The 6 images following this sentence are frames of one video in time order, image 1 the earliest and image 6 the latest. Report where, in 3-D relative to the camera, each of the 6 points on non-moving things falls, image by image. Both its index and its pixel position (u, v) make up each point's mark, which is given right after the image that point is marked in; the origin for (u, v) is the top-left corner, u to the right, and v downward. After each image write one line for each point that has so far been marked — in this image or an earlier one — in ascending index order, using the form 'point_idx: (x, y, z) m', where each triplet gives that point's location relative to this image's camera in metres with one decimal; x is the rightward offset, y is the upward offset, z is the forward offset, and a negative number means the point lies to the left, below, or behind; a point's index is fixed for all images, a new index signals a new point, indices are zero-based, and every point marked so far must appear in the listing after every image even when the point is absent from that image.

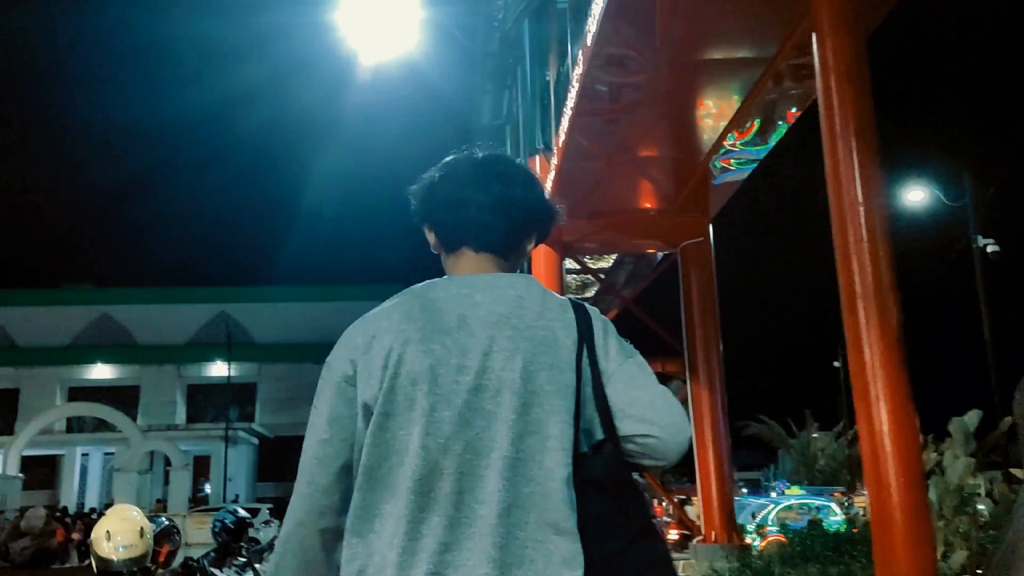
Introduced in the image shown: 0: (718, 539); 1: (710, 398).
0: (+2.0, -2.4, +8.4) m
1: (+2.0, -1.1, +8.6) m
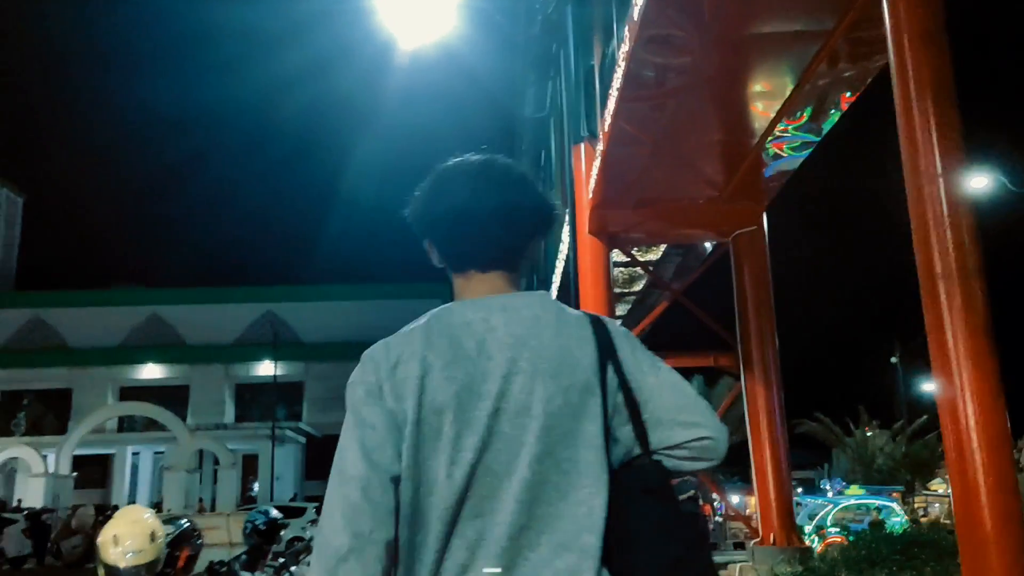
0: (+2.4, -2.3, +8.0) m
1: (+2.4, -1.0, +8.3) m
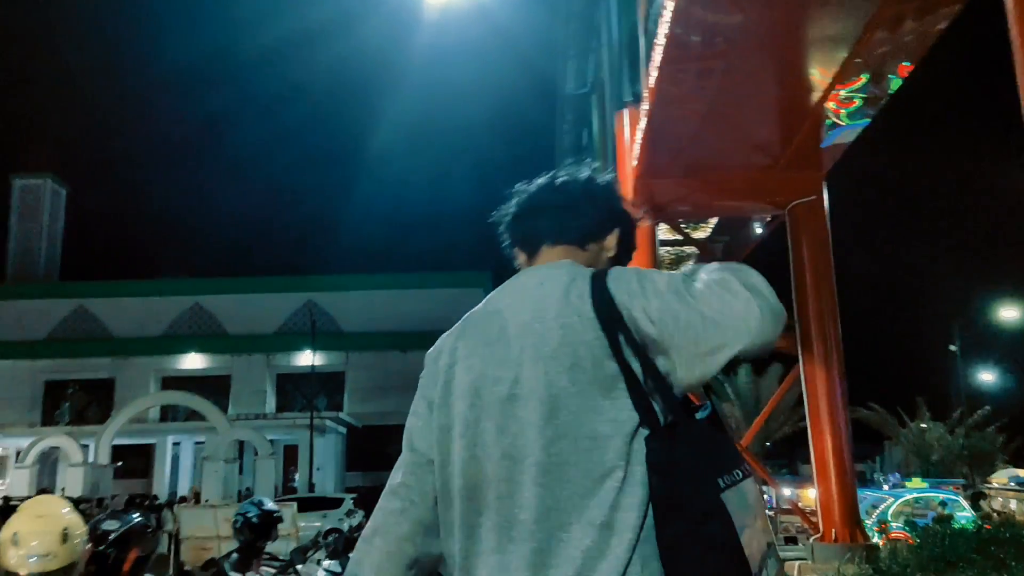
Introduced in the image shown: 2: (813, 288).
0: (+2.7, -2.1, +7.3) m
1: (+2.7, -0.8, +7.6) m
2: (+2.7, 0.0, +7.9) m
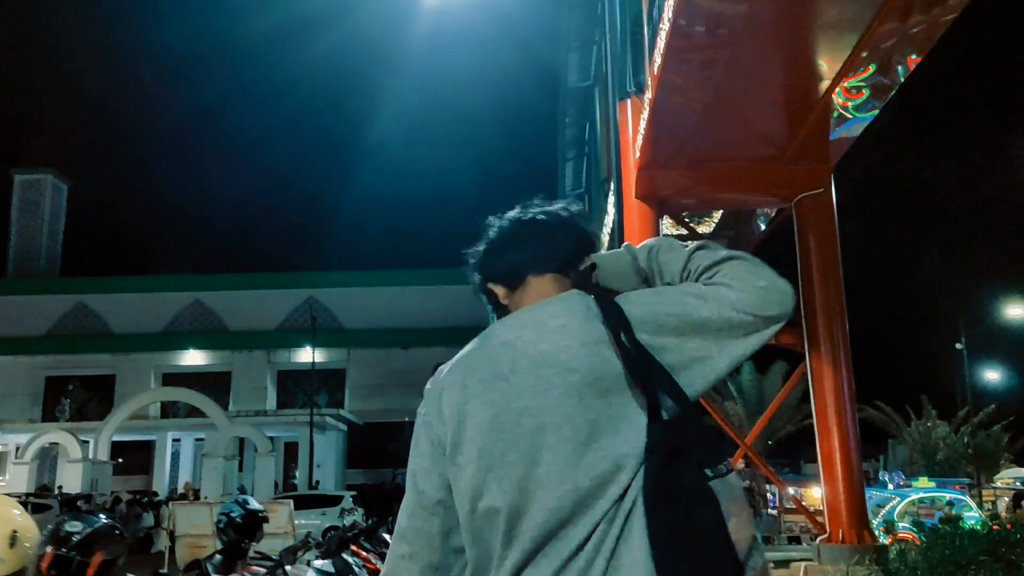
0: (+2.7, -2.0, +7.2) m
1: (+2.7, -0.7, +7.4) m
2: (+2.7, +0.1, +7.7) m
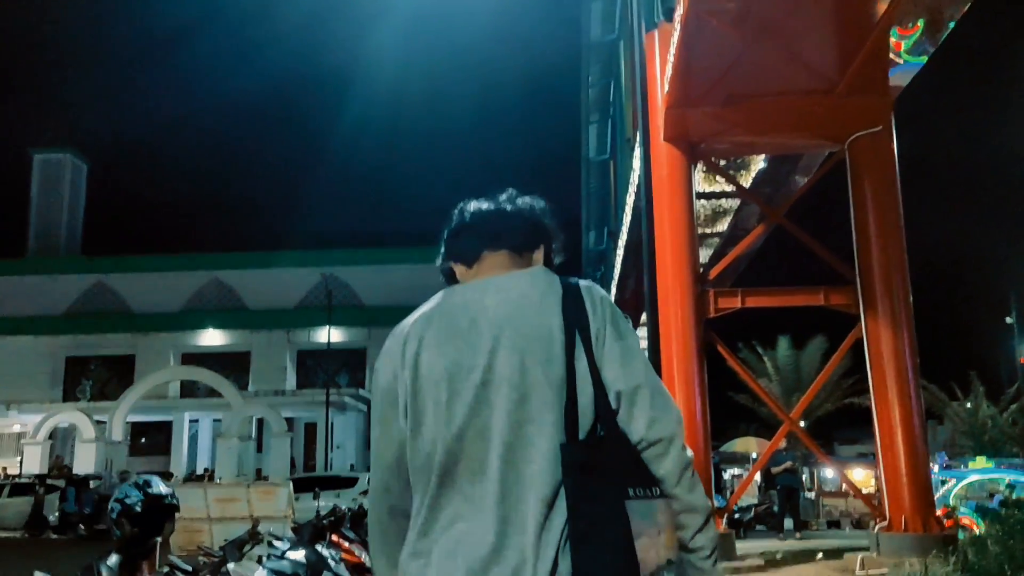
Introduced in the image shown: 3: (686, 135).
0: (+2.8, -1.7, +6.3) m
1: (+2.8, -0.4, +6.5) m
2: (+2.8, +0.4, +6.8) m
3: (+1.4, +1.2, +7.0) m
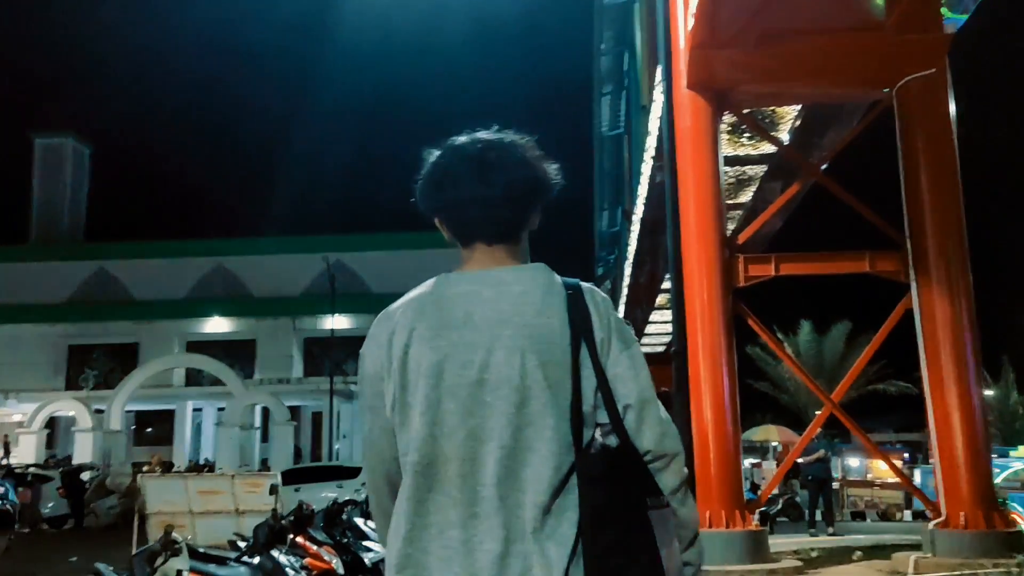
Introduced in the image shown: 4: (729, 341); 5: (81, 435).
0: (+2.9, -1.5, +5.6) m
1: (+2.9, -0.2, +5.8) m
2: (+2.8, +0.7, +6.0) m
3: (+1.4, +1.4, +6.2) m
4: (+1.5, -0.4, +6.1) m
5: (-9.1, -3.1, +18.7) m
